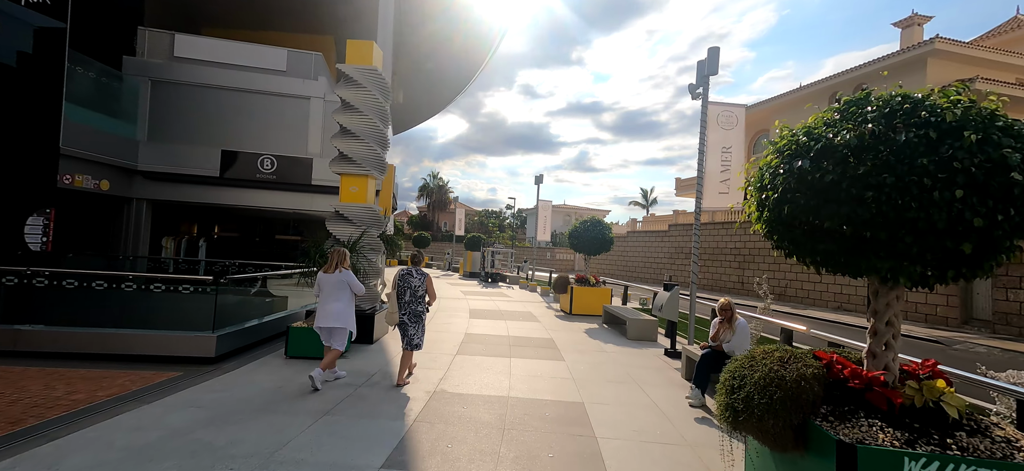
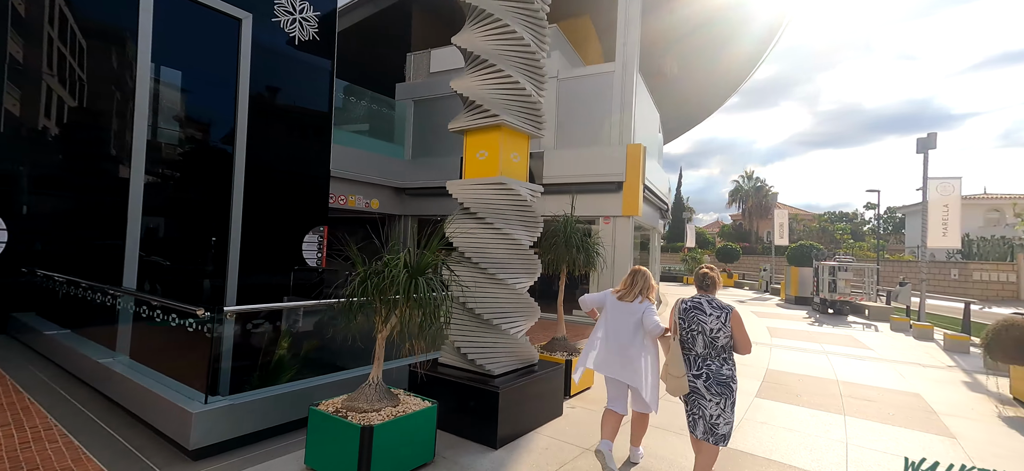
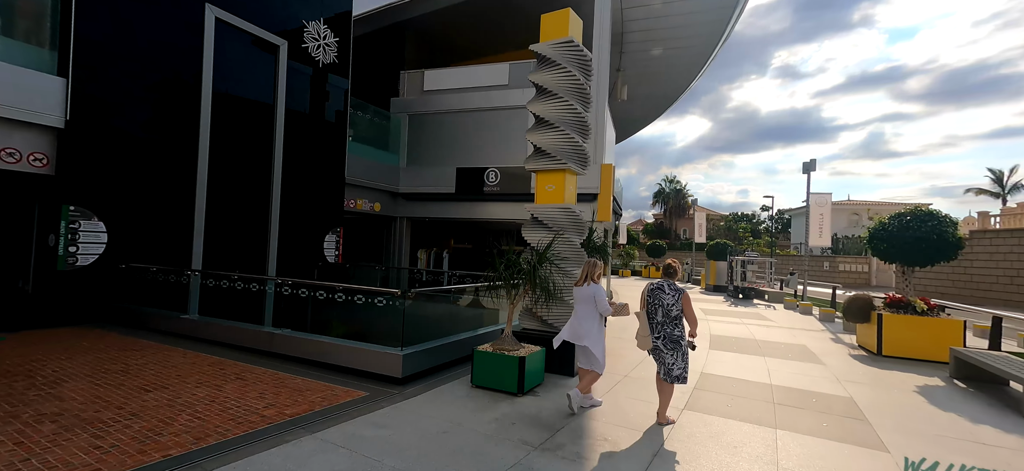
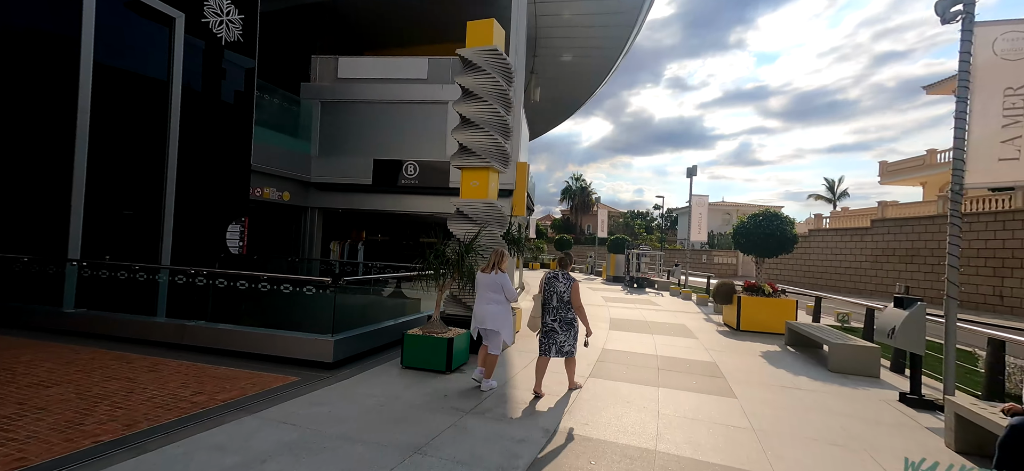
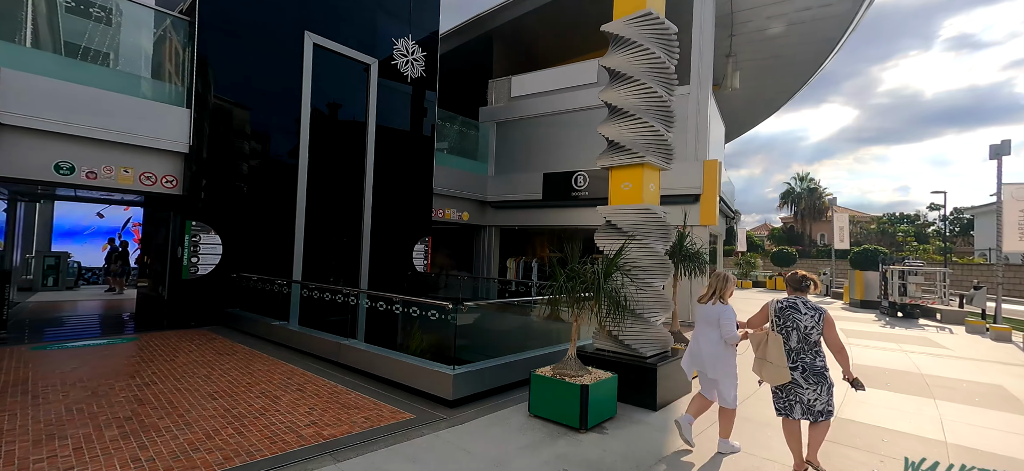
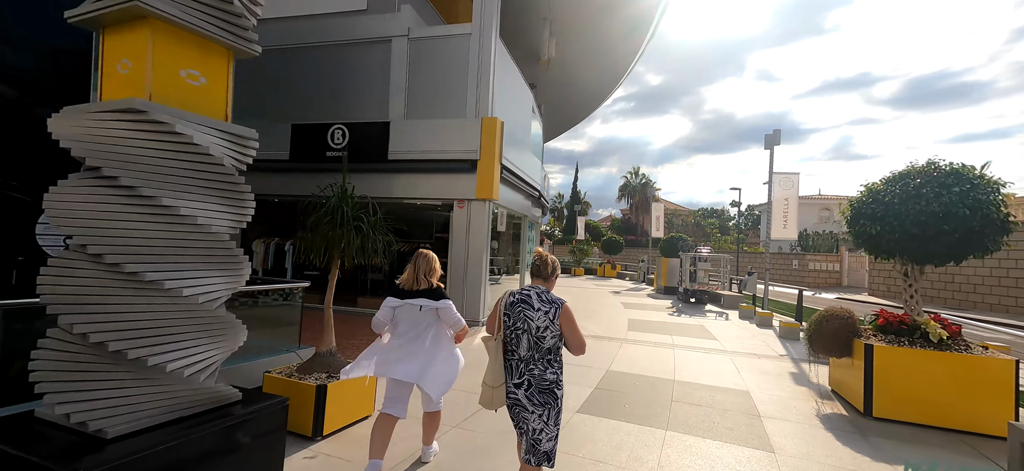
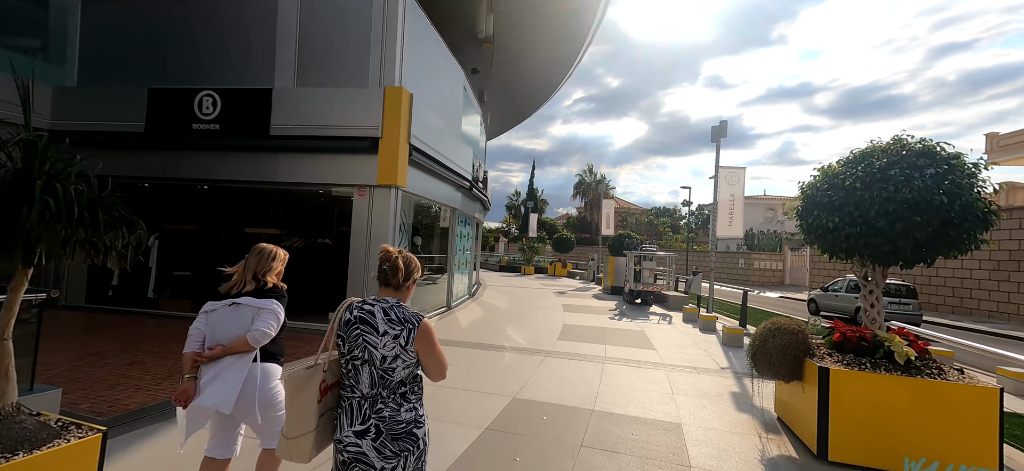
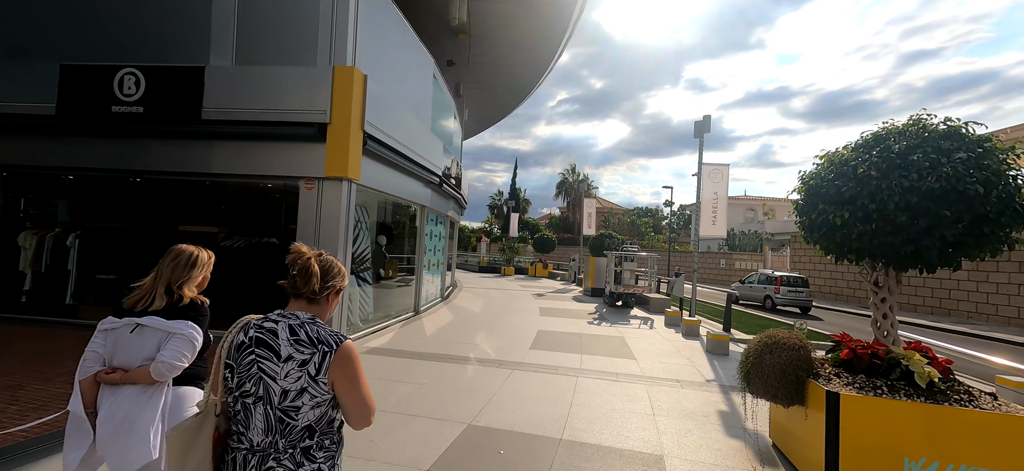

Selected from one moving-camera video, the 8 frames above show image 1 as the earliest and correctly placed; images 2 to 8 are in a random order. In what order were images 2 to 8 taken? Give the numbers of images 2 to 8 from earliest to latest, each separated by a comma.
4, 3, 5, 2, 6, 7, 8
